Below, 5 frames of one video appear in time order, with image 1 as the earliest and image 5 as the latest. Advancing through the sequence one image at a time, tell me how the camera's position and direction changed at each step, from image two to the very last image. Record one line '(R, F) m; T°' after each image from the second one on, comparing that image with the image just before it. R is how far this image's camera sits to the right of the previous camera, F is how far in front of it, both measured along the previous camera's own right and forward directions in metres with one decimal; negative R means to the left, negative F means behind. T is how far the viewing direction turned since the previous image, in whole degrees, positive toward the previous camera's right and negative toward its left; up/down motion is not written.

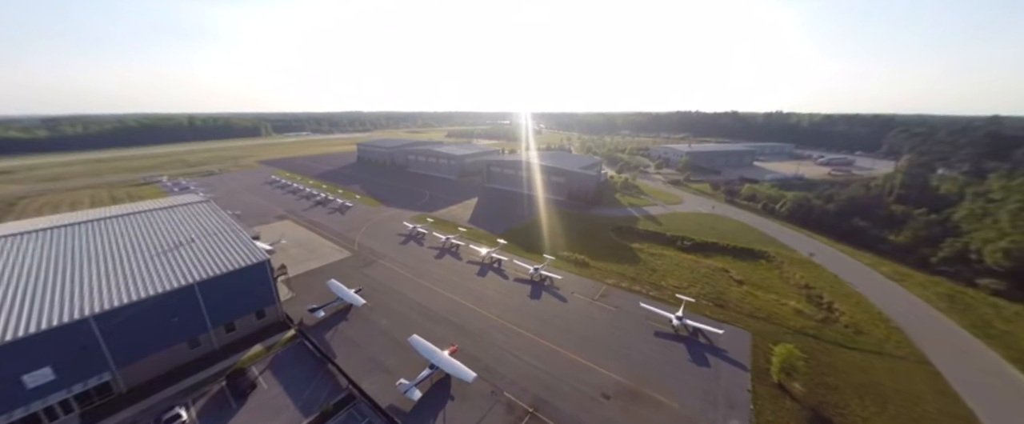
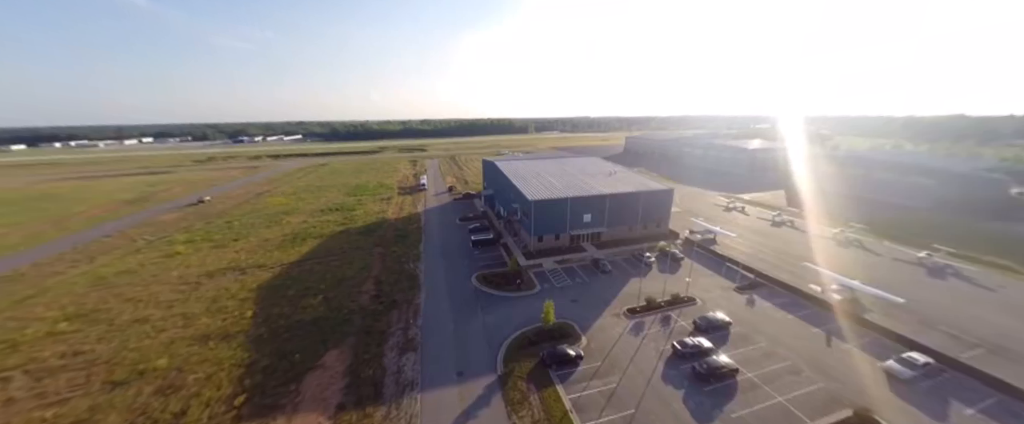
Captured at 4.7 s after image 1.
(+11.1, +4.3) m; -34°
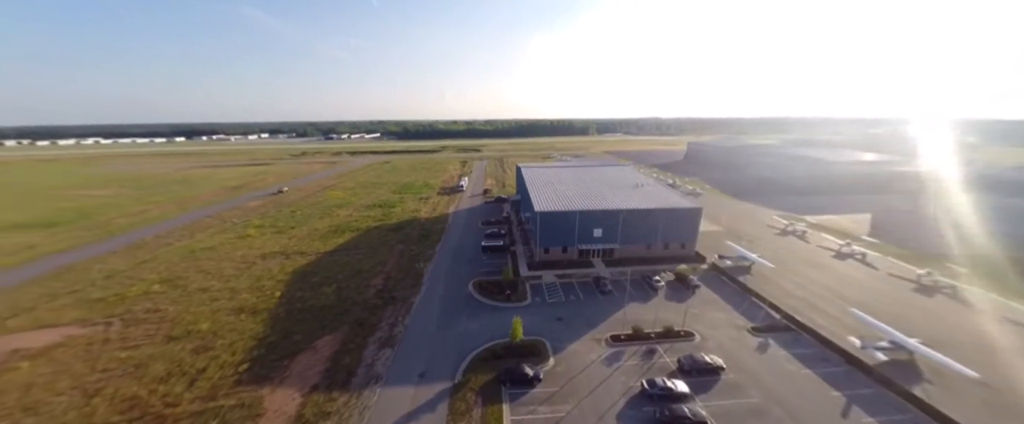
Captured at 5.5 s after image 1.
(+4.4, +0.2) m; -11°
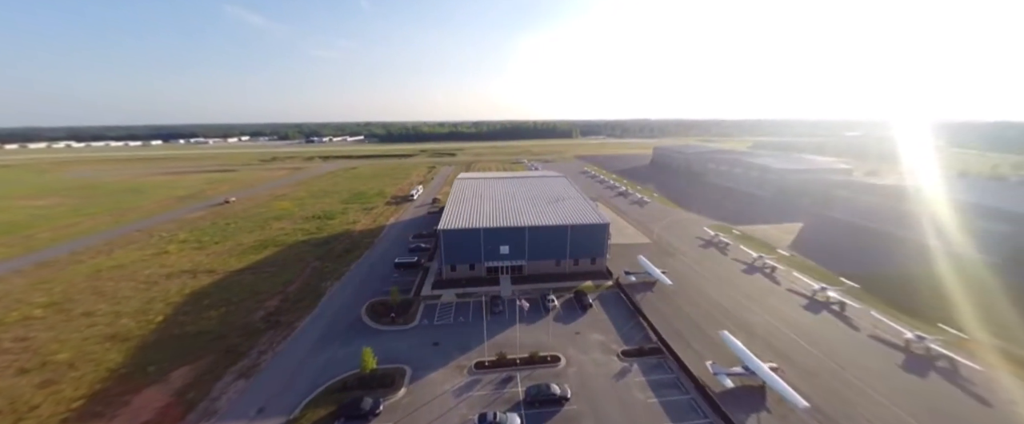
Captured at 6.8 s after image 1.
(+7.5, +0.2) m; +1°
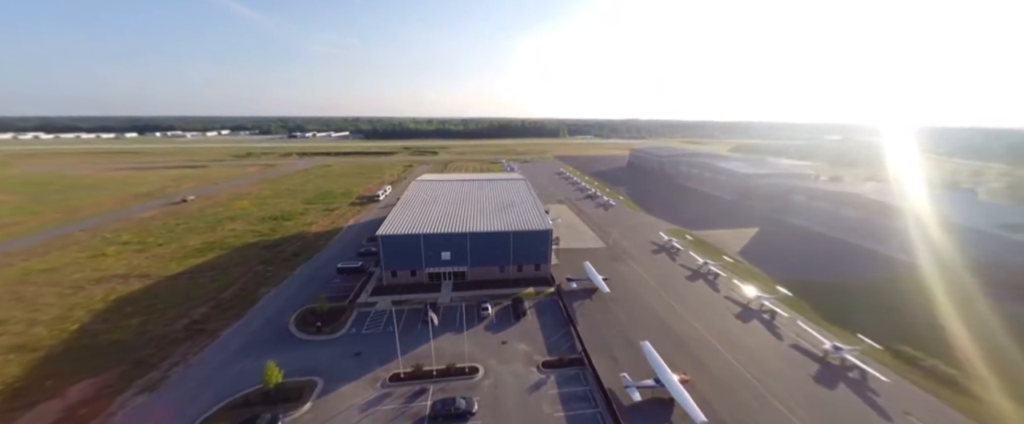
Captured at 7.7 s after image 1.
(+4.2, +0.2) m; +1°
